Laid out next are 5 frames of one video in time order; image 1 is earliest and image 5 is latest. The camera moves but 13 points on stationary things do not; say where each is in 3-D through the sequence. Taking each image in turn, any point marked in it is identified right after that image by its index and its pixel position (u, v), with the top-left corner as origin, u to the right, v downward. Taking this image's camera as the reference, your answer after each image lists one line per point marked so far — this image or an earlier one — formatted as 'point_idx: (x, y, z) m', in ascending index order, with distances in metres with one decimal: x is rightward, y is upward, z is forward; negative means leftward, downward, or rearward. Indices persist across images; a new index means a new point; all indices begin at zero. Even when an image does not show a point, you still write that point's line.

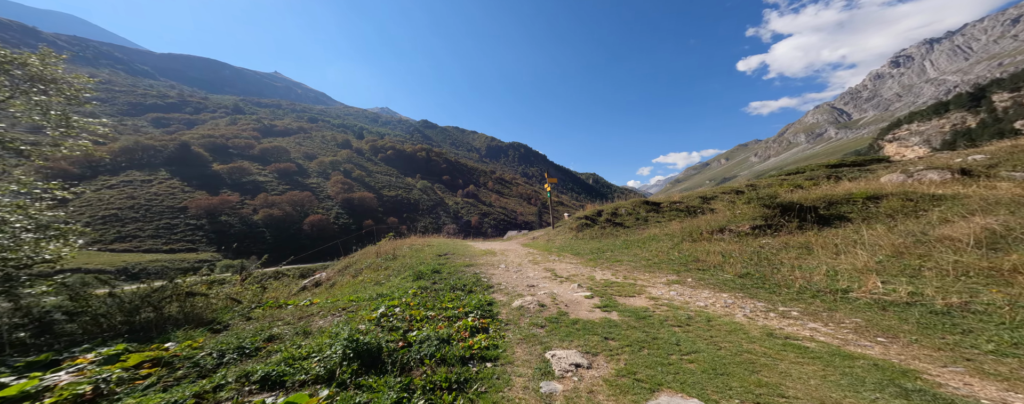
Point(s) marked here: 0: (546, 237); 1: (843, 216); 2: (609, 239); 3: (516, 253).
0: (+2.3, -2.3, +18.0) m
1: (+9.7, -0.5, +8.3) m
2: (+4.8, -2.0, +14.0) m
3: (+0.4, -2.6, +14.1) m
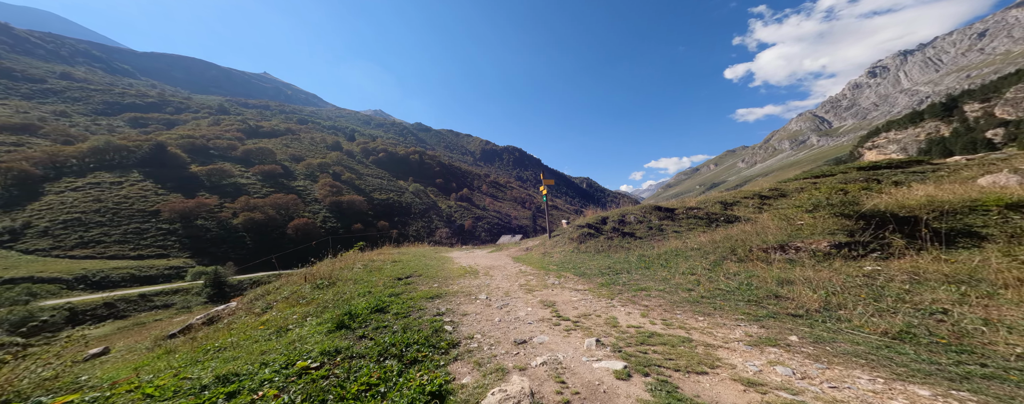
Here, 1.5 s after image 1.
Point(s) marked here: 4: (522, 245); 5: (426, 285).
0: (+1.7, -2.5, +15.2) m
1: (+9.4, -0.6, +5.7) m
2: (+4.3, -2.2, +11.2) m
3: (-0.1, -2.8, +11.2) m
4: (+1.0, -3.0, +19.2) m
5: (-2.6, -2.5, +8.5) m
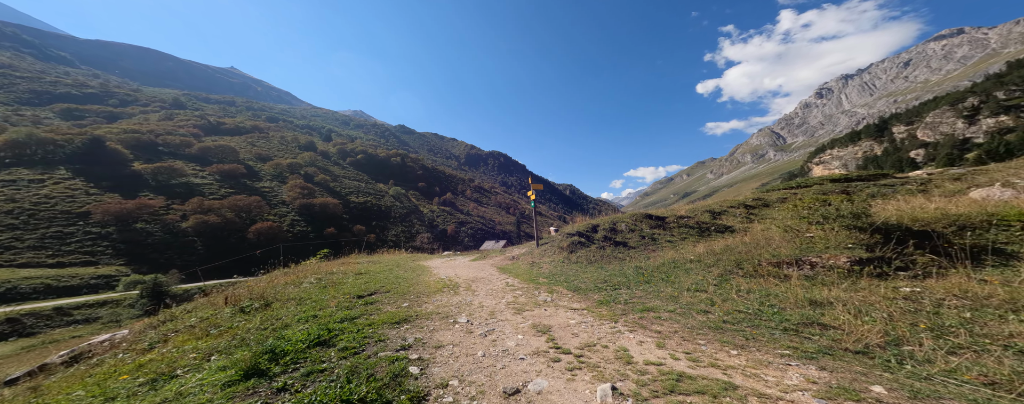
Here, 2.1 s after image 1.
0: (+0.7, -2.9, +14.1) m
1: (+9.2, -0.8, +5.3) m
2: (+3.6, -2.4, +10.4) m
3: (-0.7, -3.0, +10.0) m
4: (-0.3, -3.3, +18.0) m
5: (-3.0, -2.6, +7.1) m
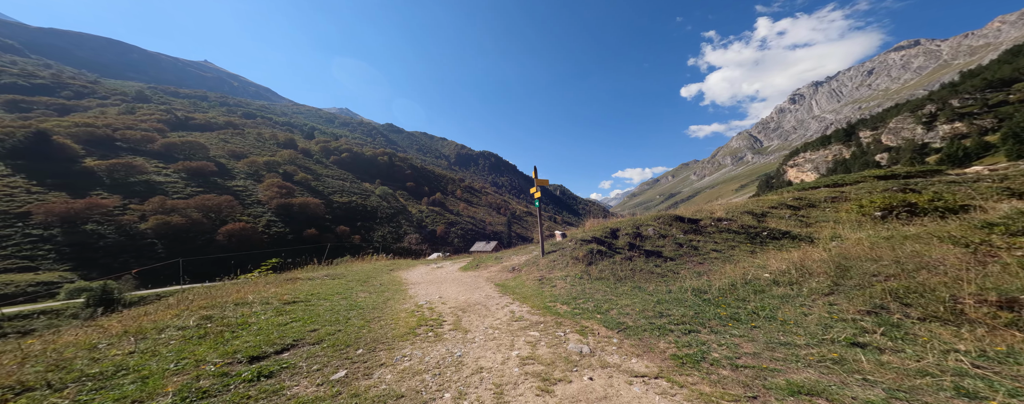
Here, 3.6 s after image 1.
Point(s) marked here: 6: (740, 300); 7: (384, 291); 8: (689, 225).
0: (+0.7, -2.7, +11.0) m
1: (+9.6, -0.7, +2.6) m
2: (+3.8, -2.3, +7.4) m
3: (-0.6, -2.8, +6.8) m
4: (-0.5, -3.2, +14.9) m
5: (-2.7, -2.4, +3.8) m
6: (+4.8, -2.0, +6.0) m
7: (-4.3, -3.0, +9.6) m
8: (+7.2, -0.8, +11.5) m
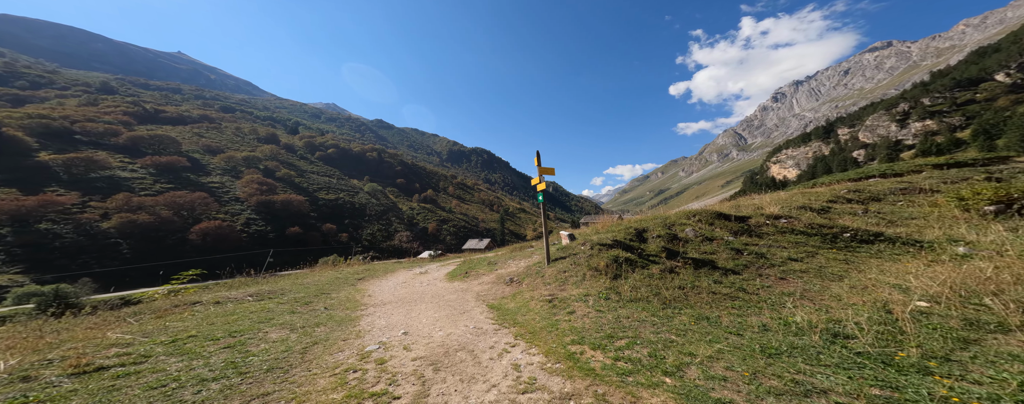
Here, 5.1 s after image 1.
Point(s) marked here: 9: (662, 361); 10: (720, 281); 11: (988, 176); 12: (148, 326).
0: (+0.7, -2.4, +8.1) m
1: (+9.8, -0.5, 0.0) m
2: (+3.9, -2.0, +4.6) m
3: (-0.5, -2.6, +3.9) m
4: (-0.7, -2.9, +11.9) m
5: (-2.5, -2.2, +0.8) m
6: (+4.9, -1.8, +3.3) m
7: (-4.4, -2.8, +6.5) m
8: (+7.1, -0.5, +8.9) m
9: (+2.3, -2.3, +3.8) m
10: (+4.7, -1.7, +6.3) m
11: (+17.1, +1.1, +10.1) m
12: (-6.9, -2.4, +5.4) m
